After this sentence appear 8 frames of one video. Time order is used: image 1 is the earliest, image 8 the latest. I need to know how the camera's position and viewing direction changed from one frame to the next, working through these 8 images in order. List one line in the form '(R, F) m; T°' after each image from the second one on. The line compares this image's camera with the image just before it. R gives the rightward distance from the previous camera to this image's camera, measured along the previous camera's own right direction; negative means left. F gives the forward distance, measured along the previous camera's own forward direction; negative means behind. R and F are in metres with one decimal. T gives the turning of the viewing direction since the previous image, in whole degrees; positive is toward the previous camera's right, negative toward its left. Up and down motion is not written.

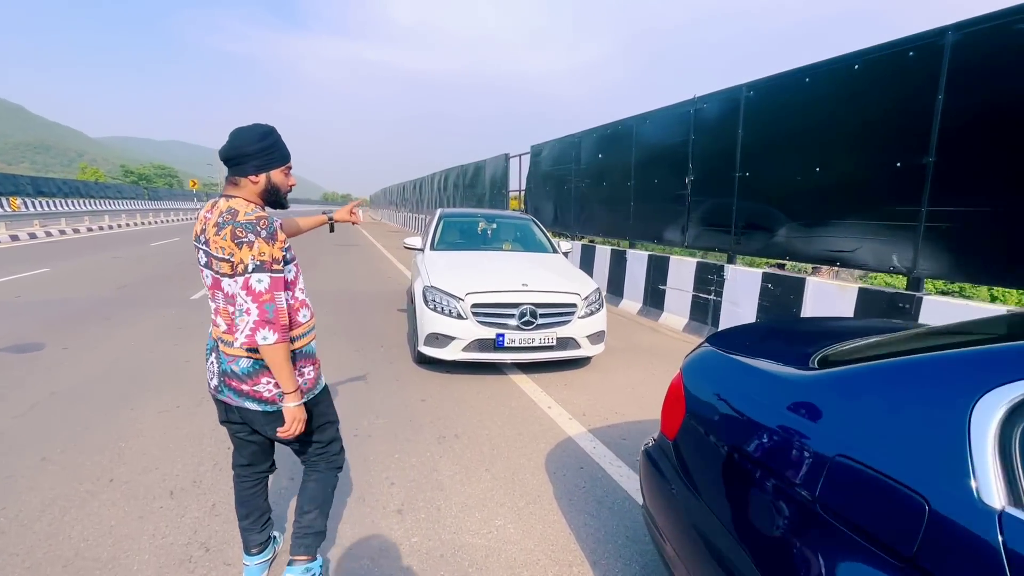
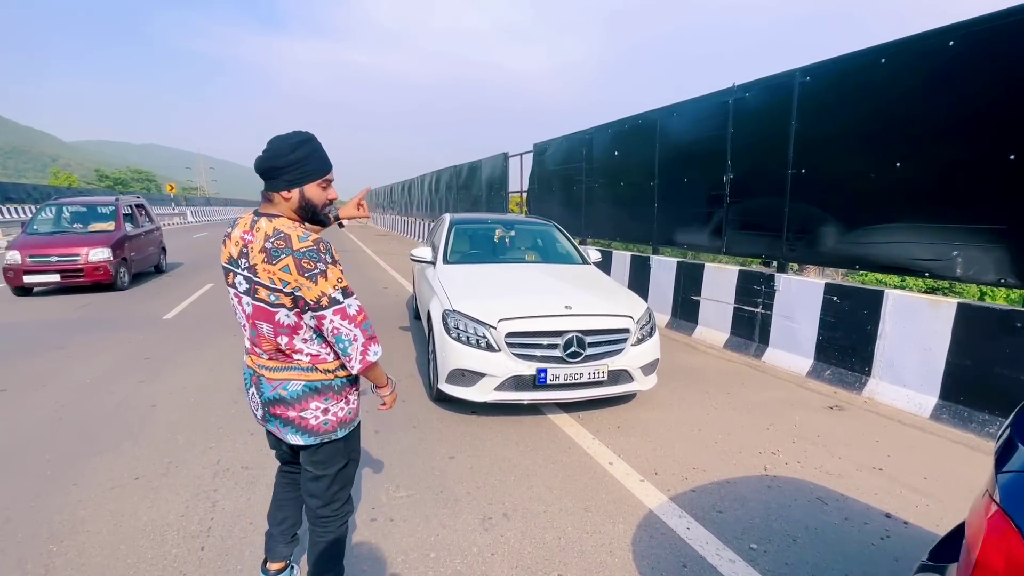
(-0.4, +0.8) m; +2°
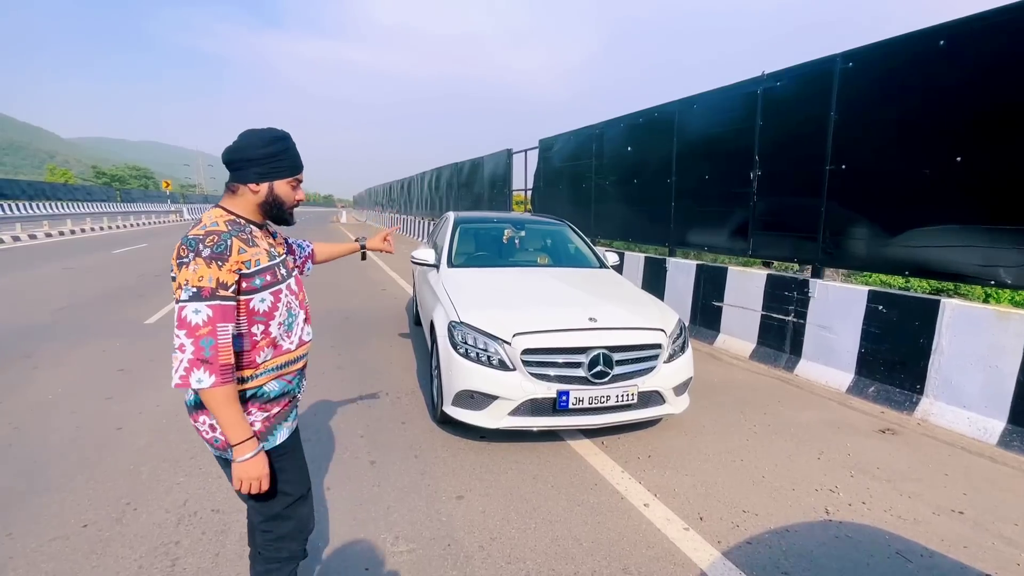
(-0.1, +0.5) m; 0°
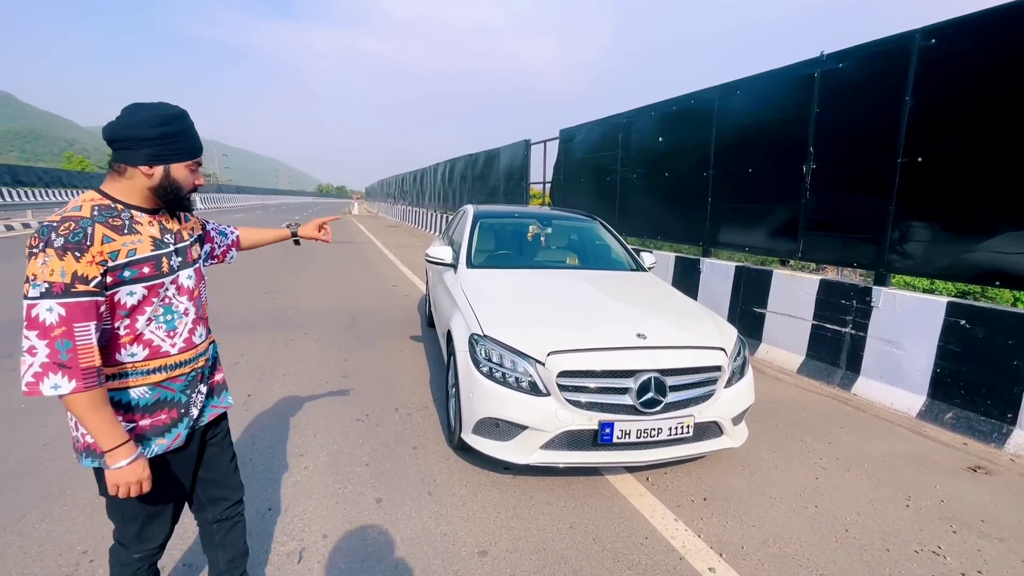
(-0.1, +0.5) m; -1°
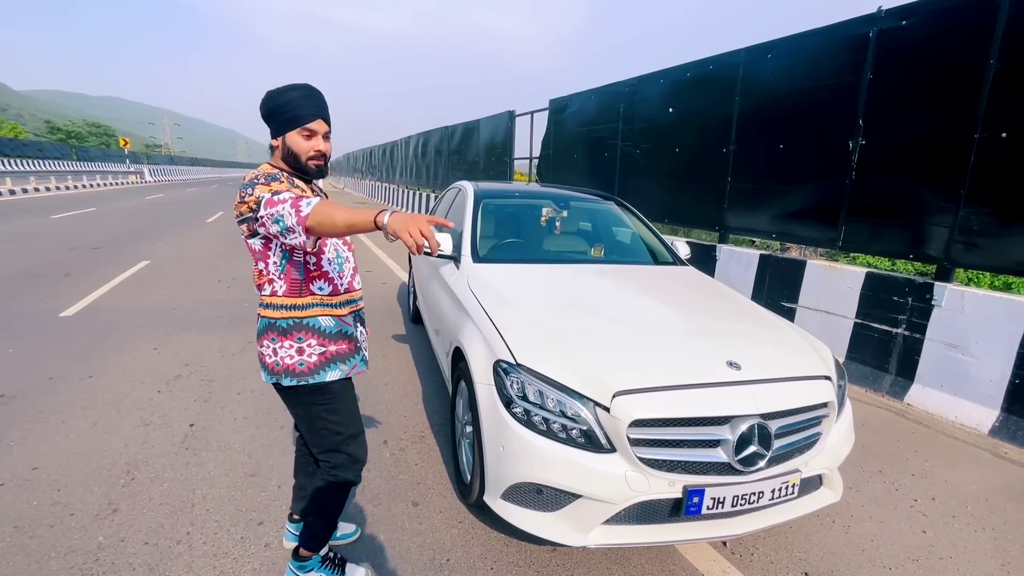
(-0.3, +0.8) m; +4°
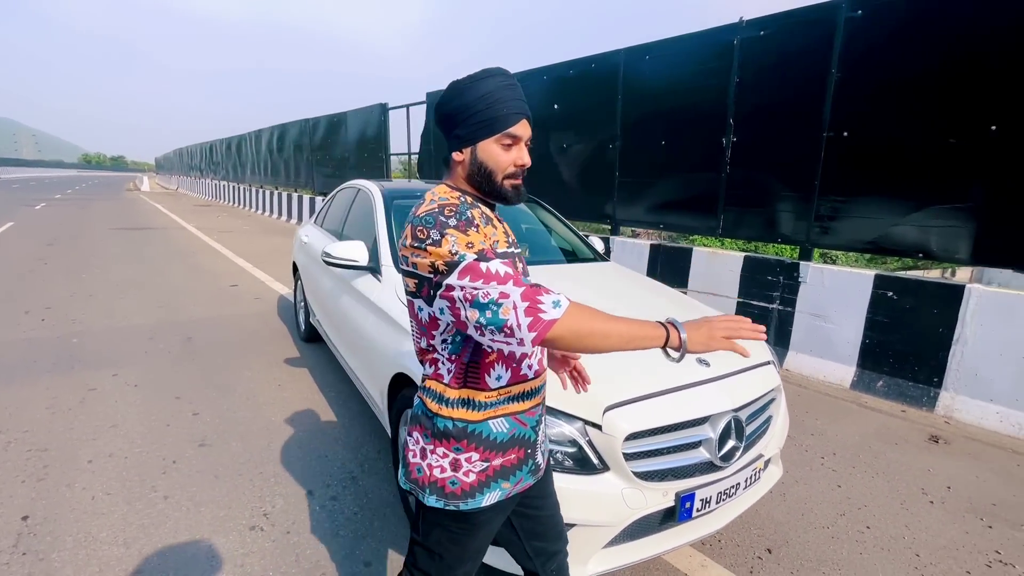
(-0.3, +0.3) m; +15°
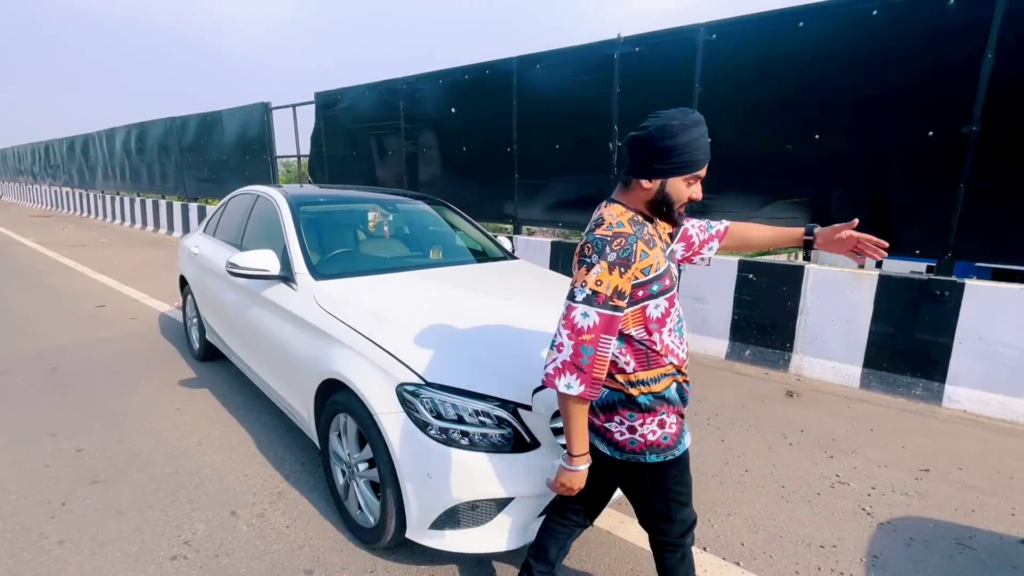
(-0.1, -0.1) m; +12°
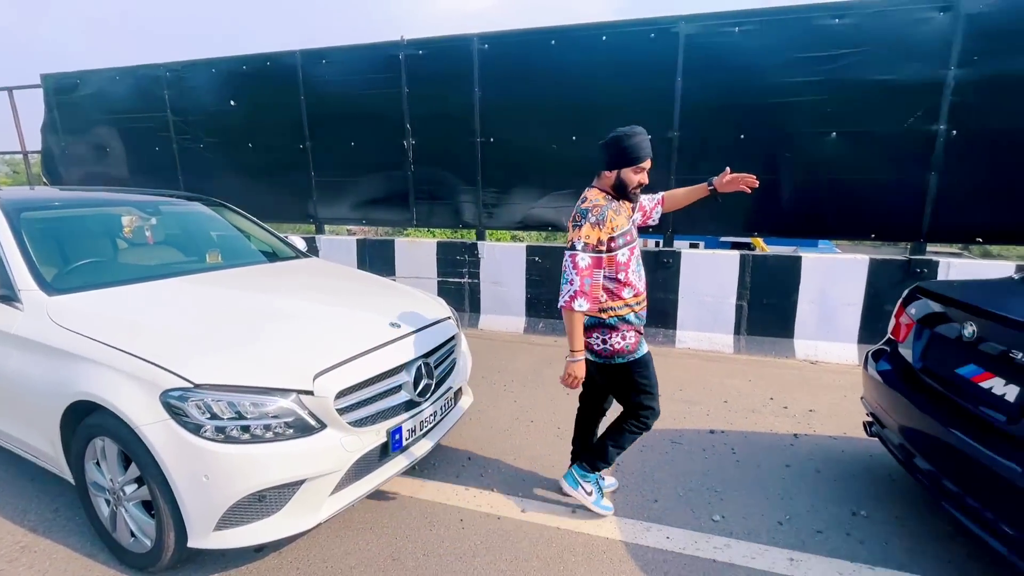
(+0.2, -0.3) m; +20°
